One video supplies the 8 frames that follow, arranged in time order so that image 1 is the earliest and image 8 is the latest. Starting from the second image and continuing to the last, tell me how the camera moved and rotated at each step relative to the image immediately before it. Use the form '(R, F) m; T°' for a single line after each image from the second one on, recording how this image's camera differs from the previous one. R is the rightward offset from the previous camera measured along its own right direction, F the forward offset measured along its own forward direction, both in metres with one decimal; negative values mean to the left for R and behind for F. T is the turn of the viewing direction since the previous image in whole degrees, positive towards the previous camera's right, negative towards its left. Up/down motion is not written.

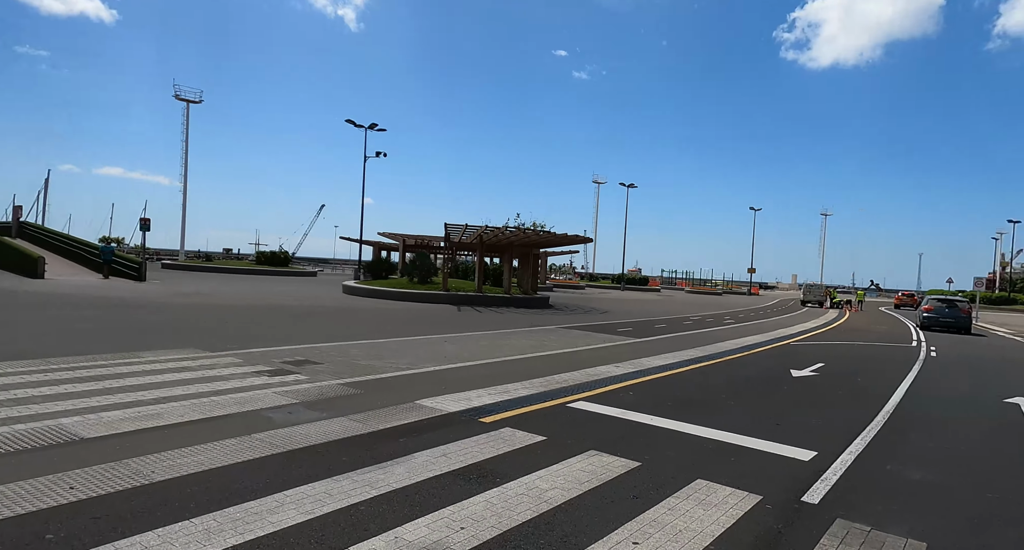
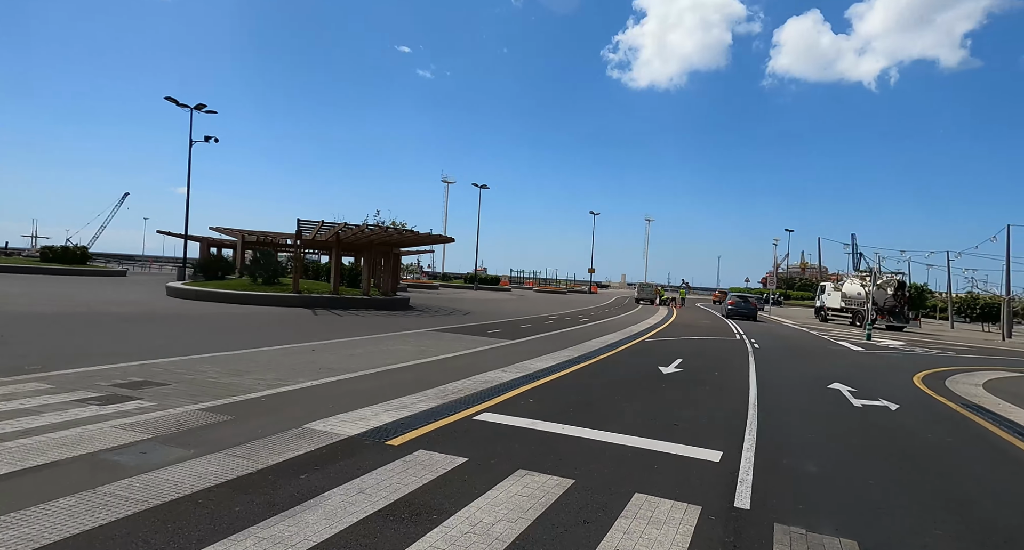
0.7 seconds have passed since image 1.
(-1.1, +1.0) m; +15°
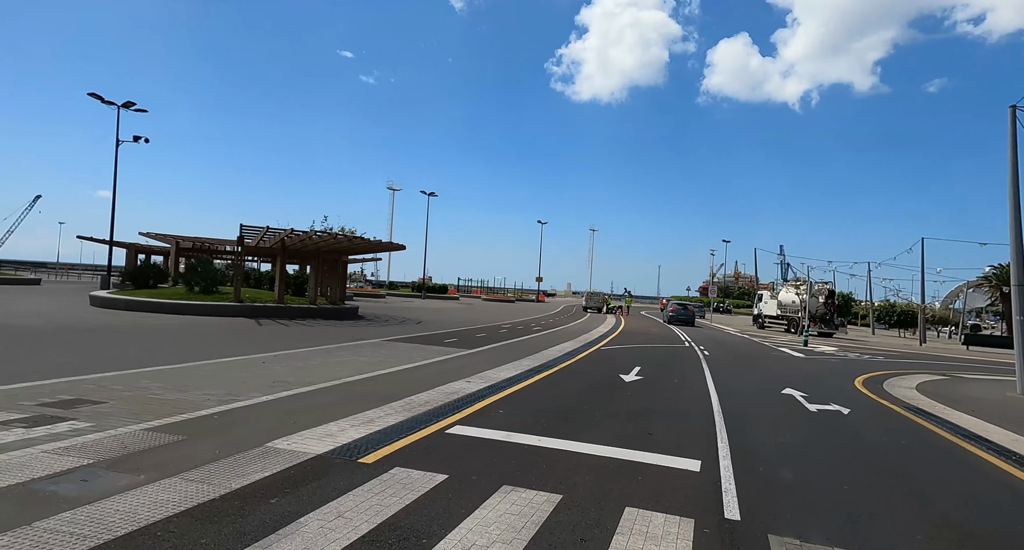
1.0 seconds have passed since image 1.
(+2.9, +0.4) m; -18°
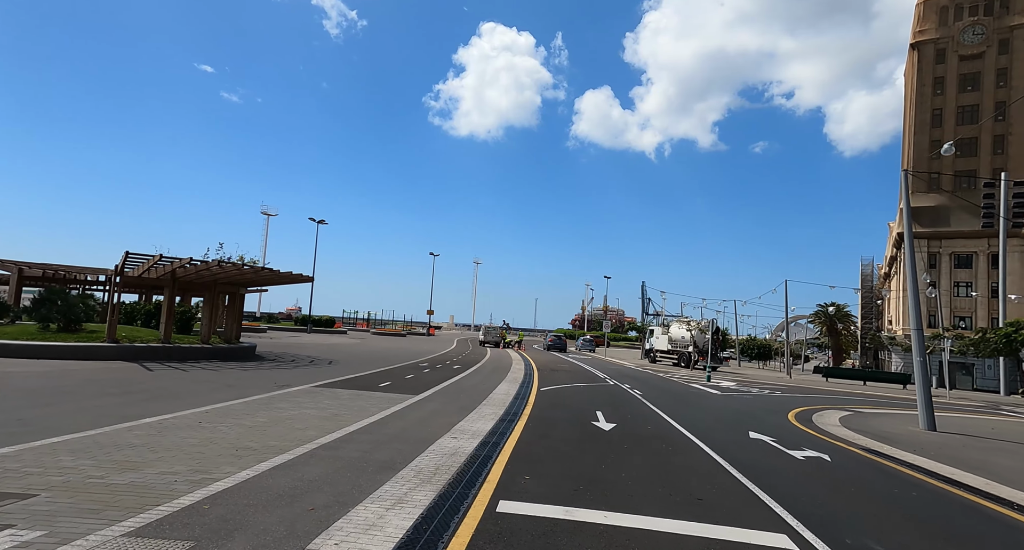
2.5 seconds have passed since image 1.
(-1.6, +0.7) m; +12°
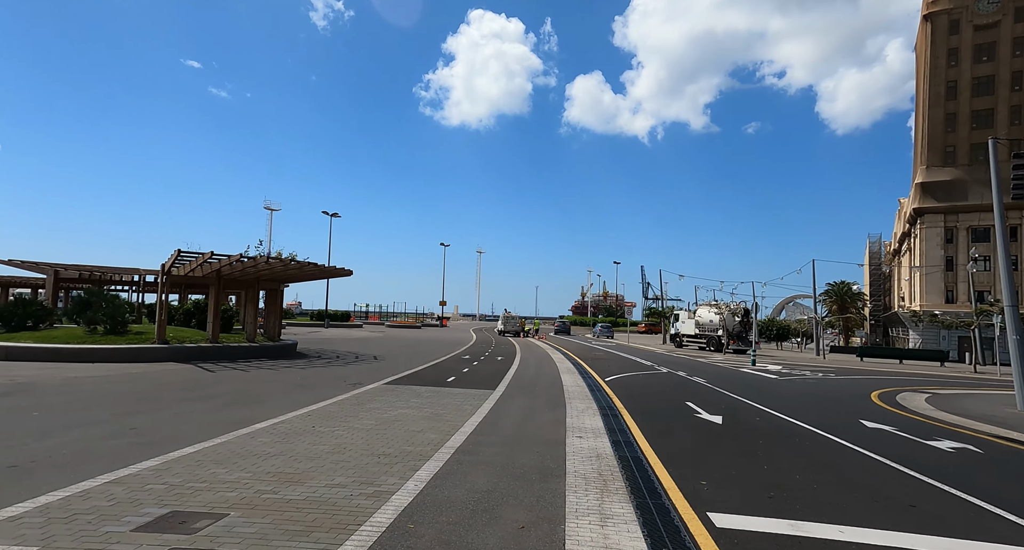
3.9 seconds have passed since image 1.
(-1.7, +0.4) m; -1°
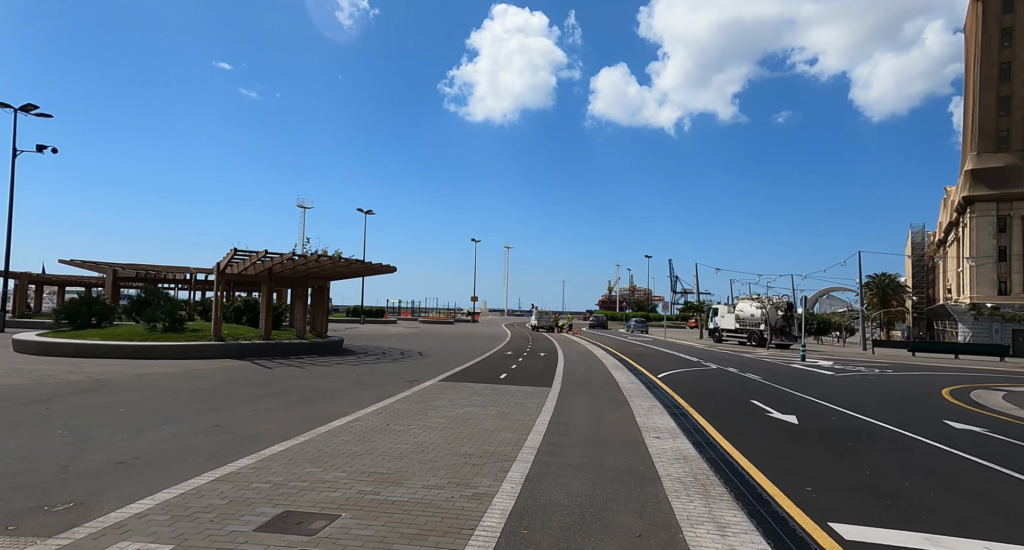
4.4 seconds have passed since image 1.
(-0.7, +0.1) m; -3°
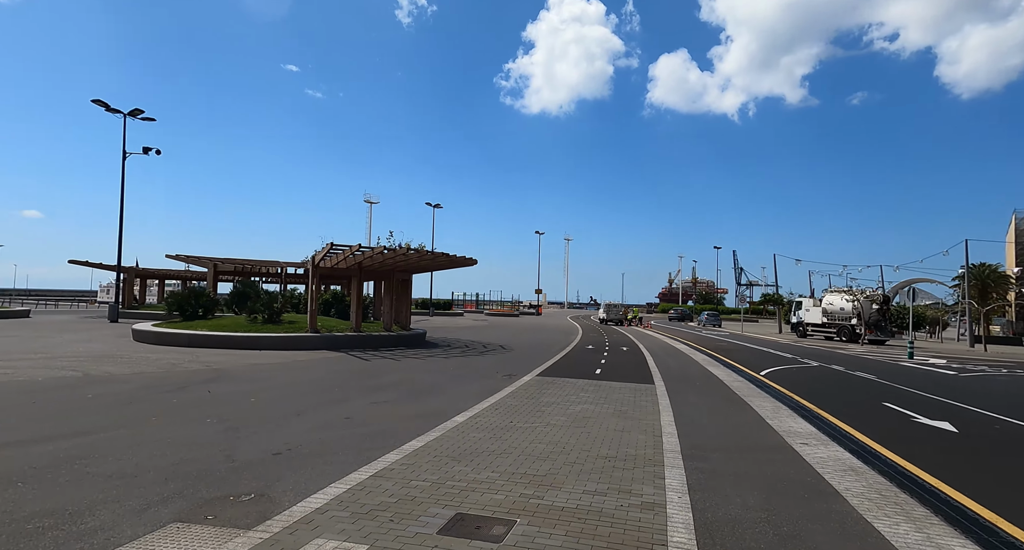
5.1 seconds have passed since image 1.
(-1.0, +0.2) m; -6°
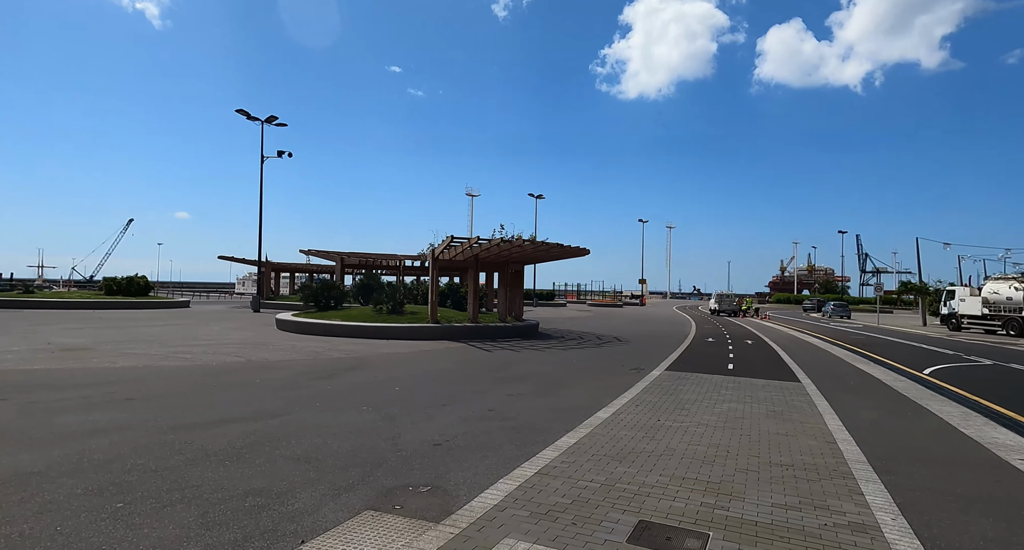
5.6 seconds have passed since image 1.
(-0.6, +0.2) m; -10°
